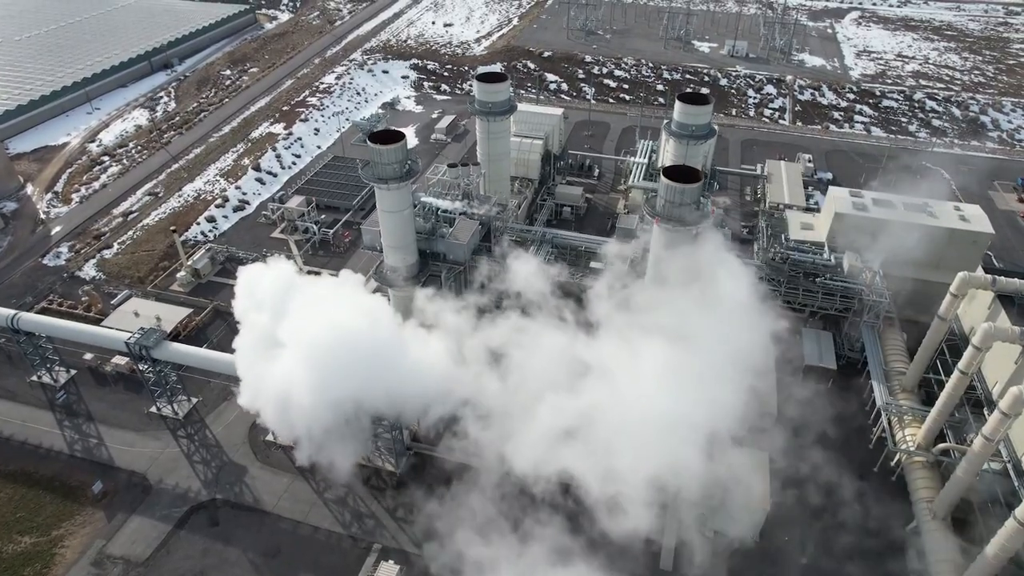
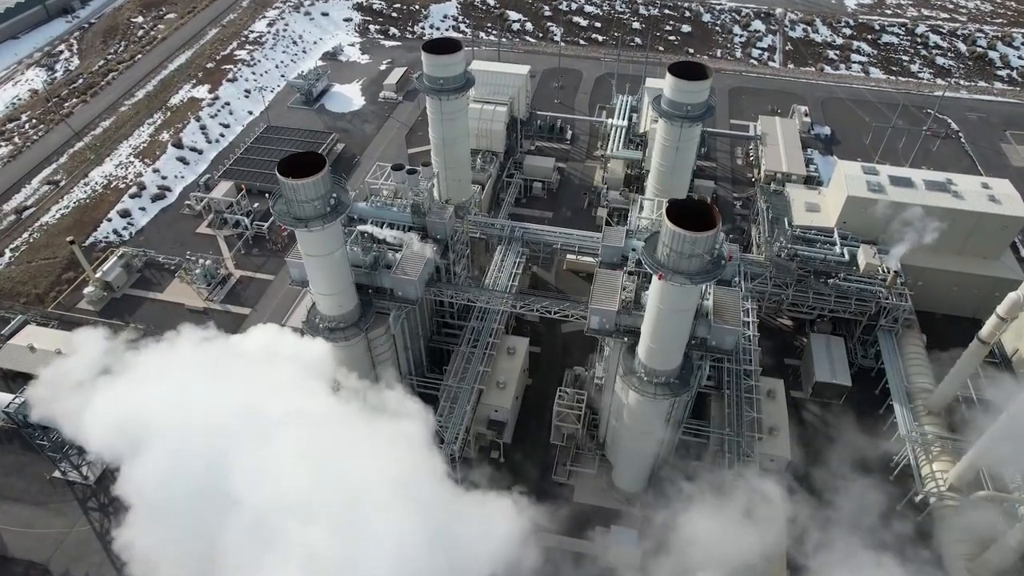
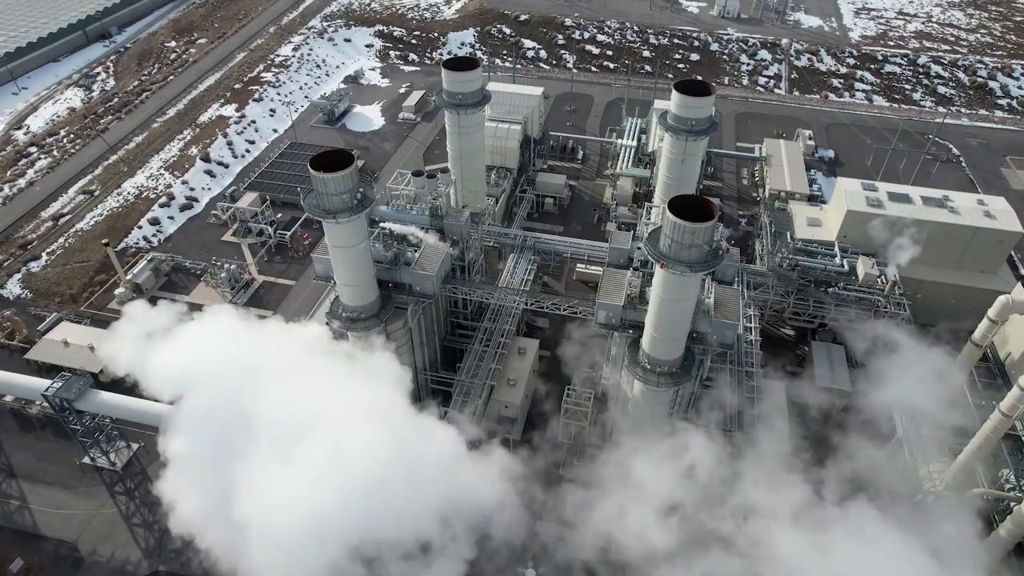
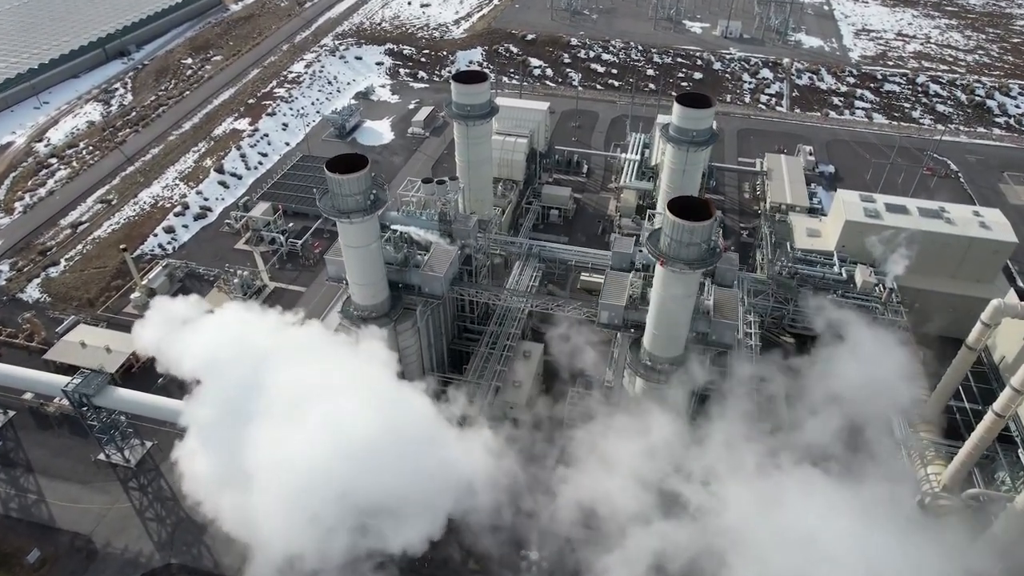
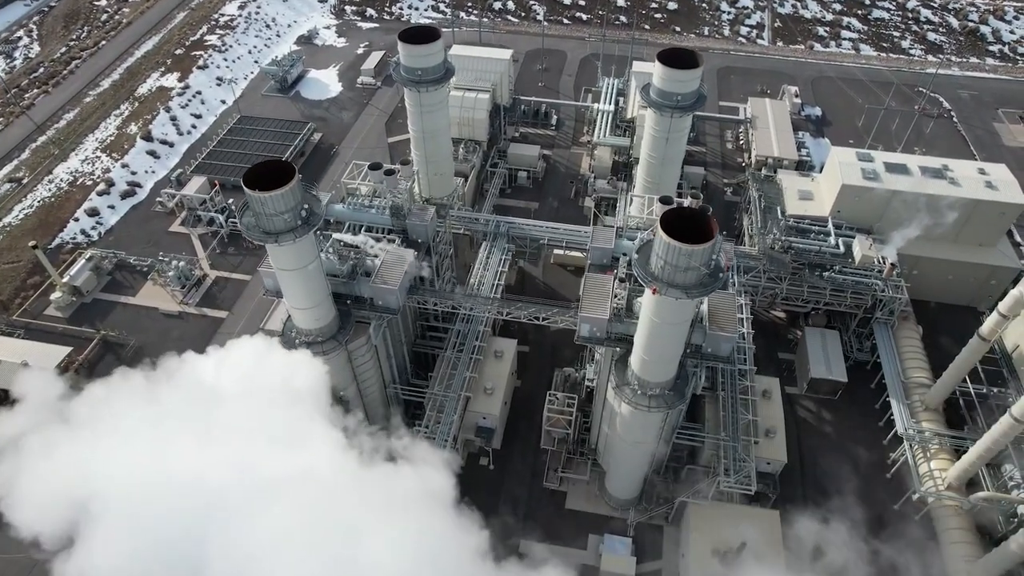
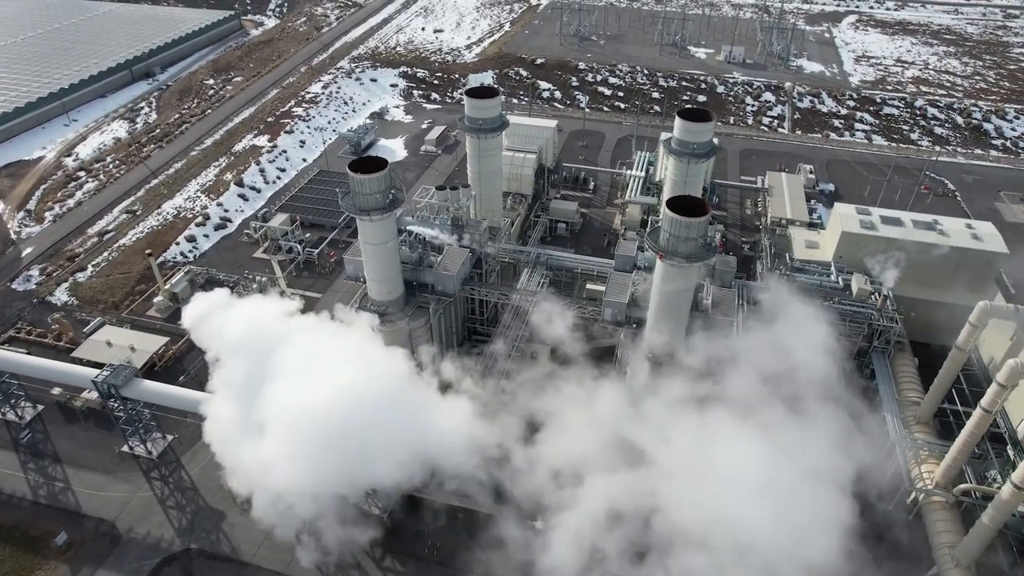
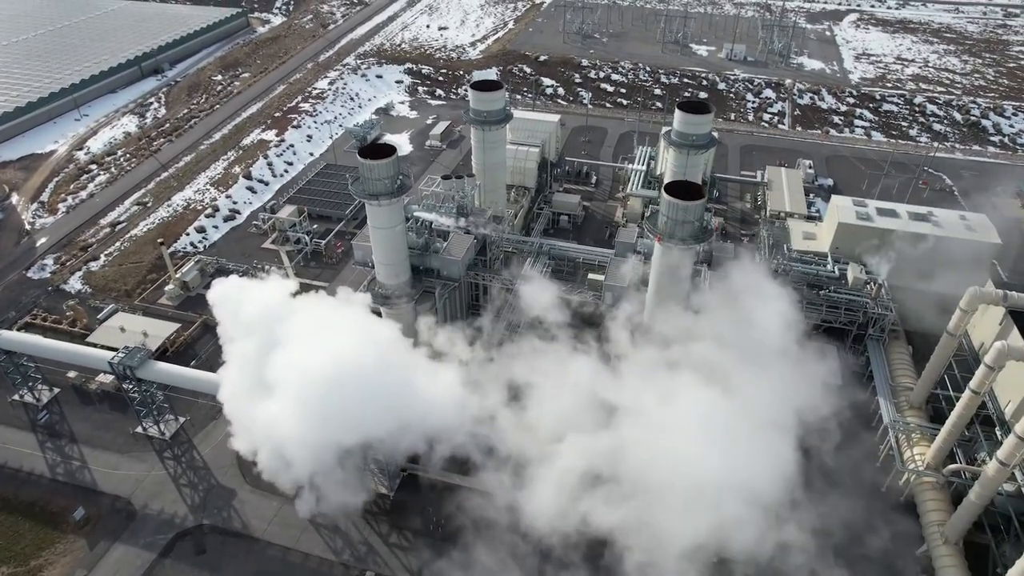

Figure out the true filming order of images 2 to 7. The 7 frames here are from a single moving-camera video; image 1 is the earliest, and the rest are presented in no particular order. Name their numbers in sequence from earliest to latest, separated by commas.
7, 6, 4, 3, 2, 5
